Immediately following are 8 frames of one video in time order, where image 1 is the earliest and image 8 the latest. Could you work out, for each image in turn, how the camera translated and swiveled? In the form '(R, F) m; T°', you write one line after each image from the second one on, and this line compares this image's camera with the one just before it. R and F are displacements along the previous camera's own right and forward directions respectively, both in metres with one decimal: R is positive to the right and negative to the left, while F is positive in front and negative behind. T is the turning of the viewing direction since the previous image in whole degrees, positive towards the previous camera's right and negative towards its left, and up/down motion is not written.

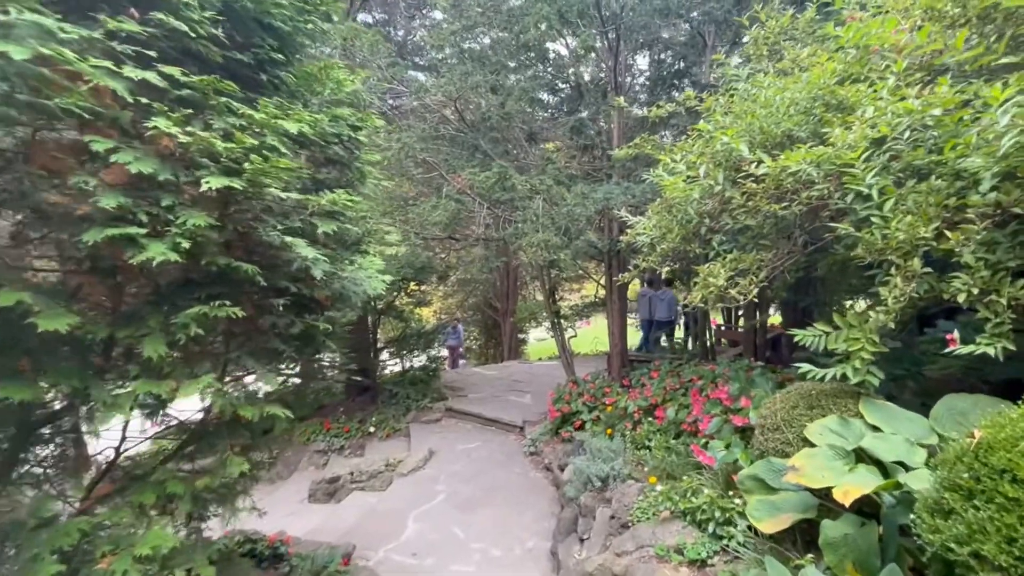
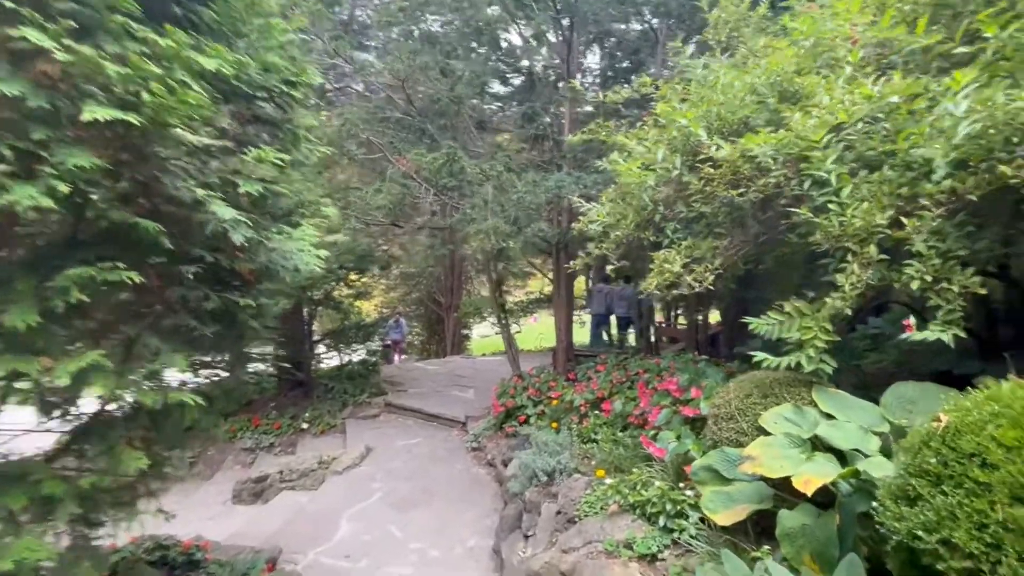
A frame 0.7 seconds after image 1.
(0.0, +0.2) m; +6°
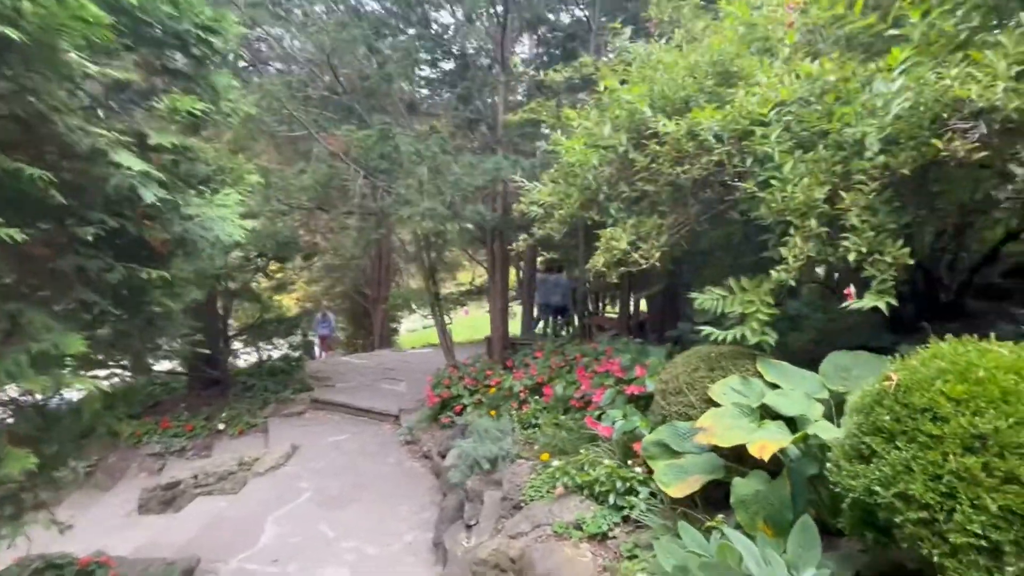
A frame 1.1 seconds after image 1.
(-0.1, +0.1) m; +8°
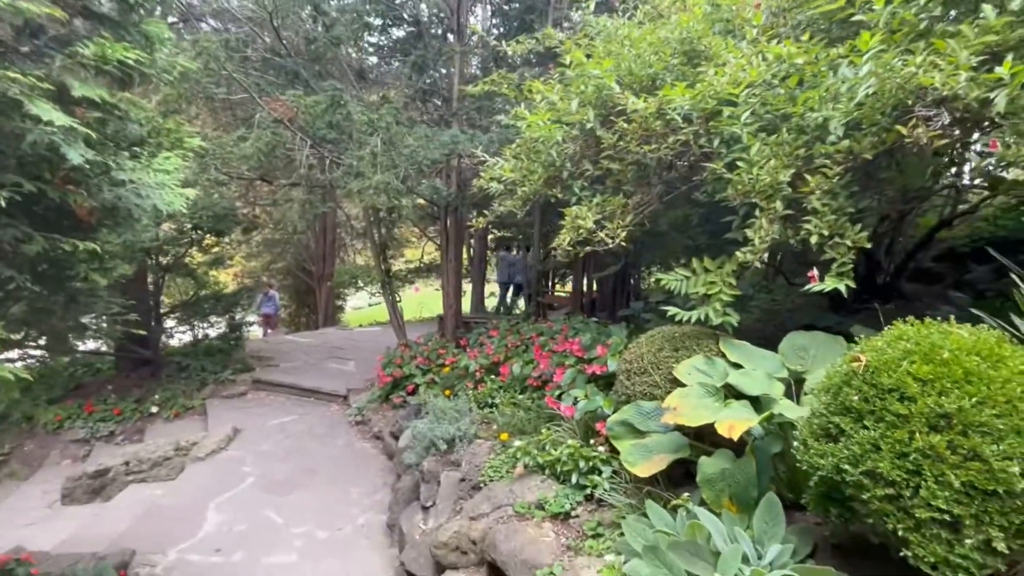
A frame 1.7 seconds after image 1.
(-0.1, +0.1) m; +6°
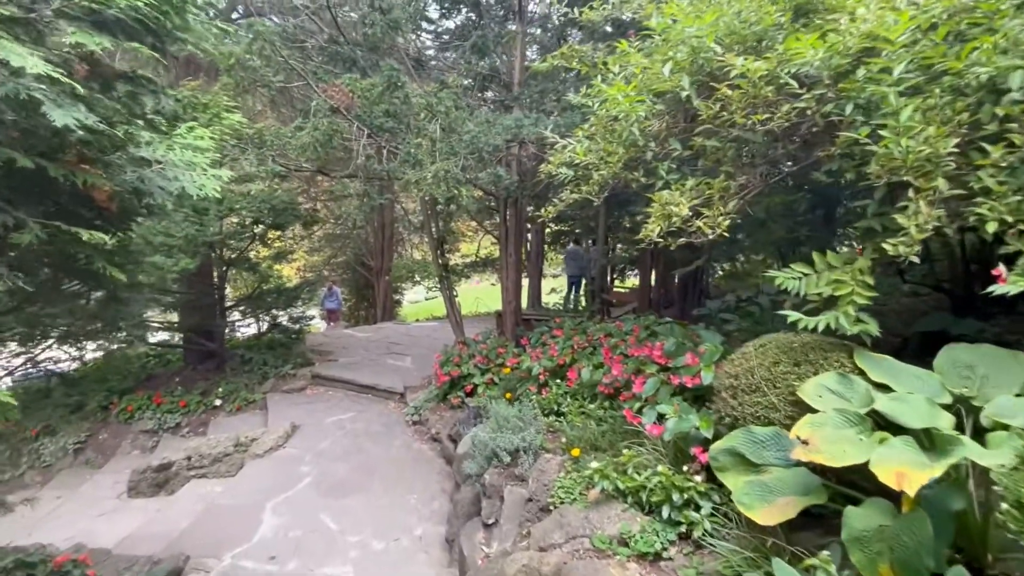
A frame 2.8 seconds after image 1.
(-0.1, +0.4) m; -6°
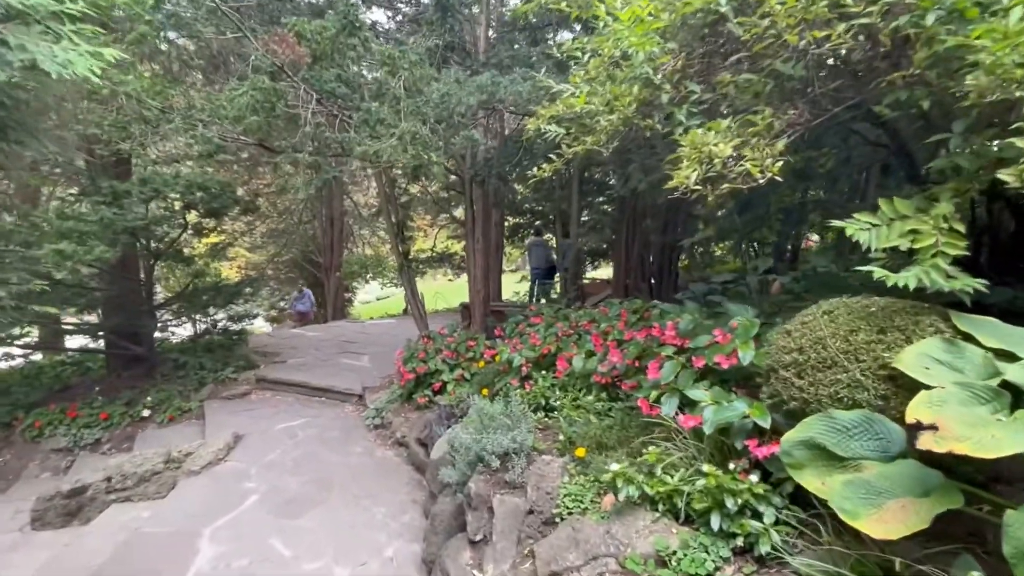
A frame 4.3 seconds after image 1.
(-0.2, +0.5) m; +5°
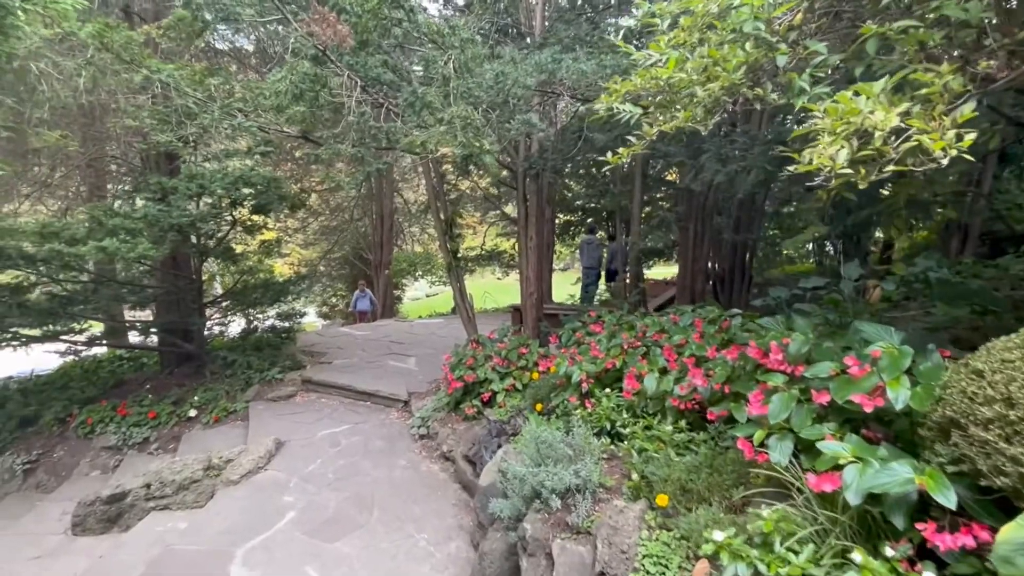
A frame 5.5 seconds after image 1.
(-0.1, +0.5) m; -5°
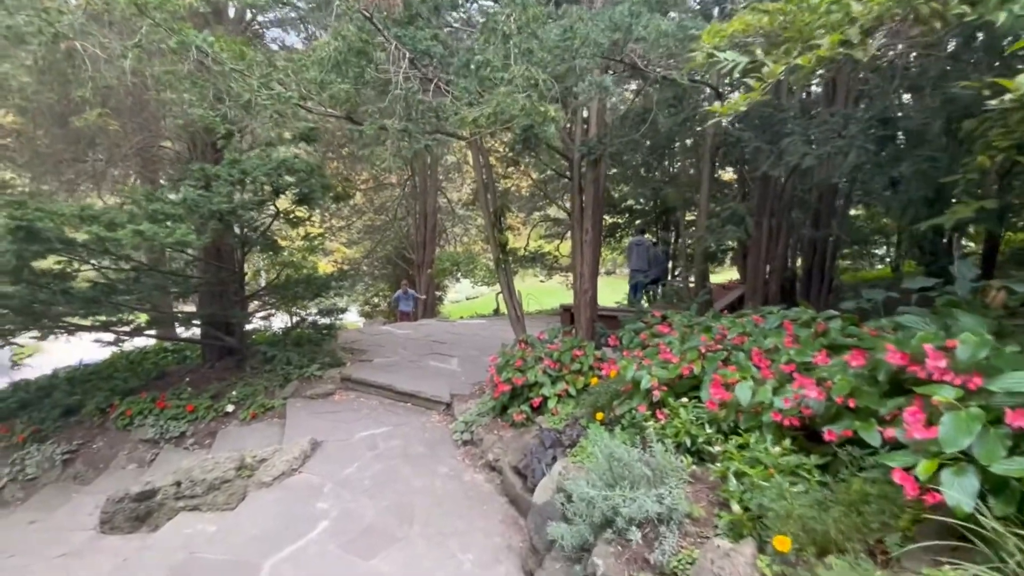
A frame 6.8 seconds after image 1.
(-0.1, +0.4) m; -4°
